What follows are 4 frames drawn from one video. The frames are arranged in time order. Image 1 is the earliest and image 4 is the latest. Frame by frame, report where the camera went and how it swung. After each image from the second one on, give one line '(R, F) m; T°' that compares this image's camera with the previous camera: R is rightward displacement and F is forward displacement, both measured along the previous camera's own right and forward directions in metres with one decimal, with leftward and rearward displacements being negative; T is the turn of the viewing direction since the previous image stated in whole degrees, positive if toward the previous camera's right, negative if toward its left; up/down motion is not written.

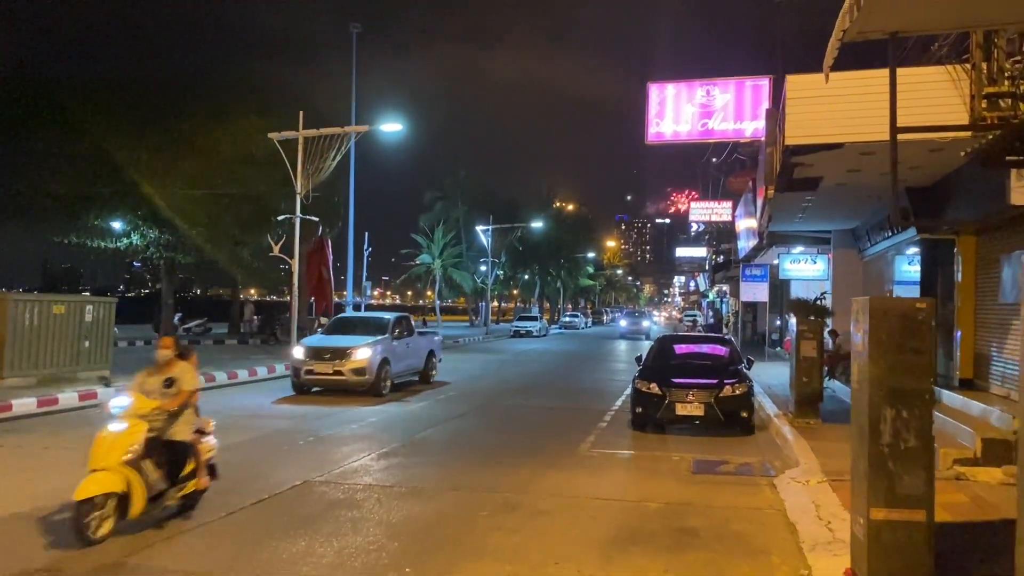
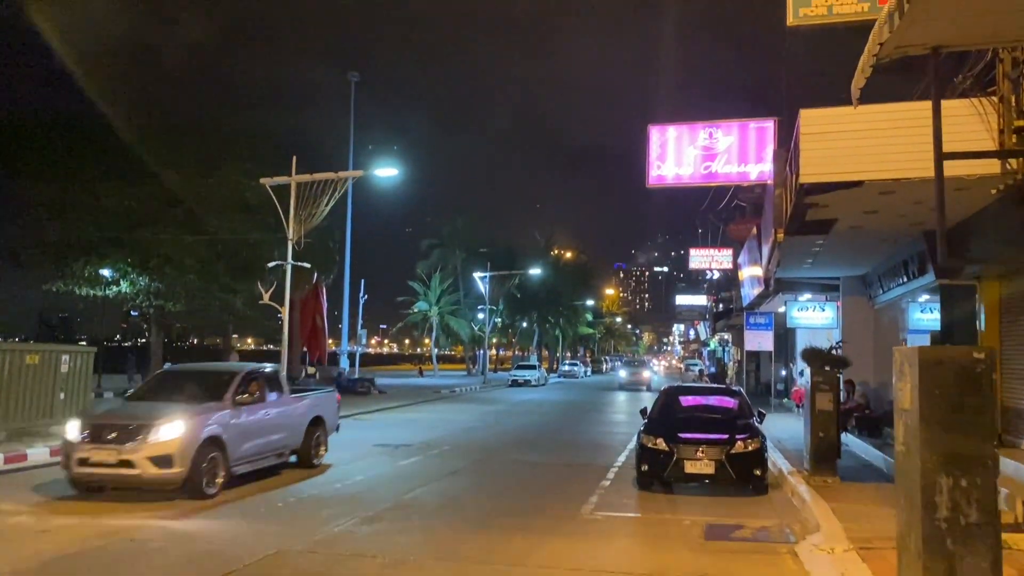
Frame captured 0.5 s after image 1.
(0.0, +0.8) m; 0°
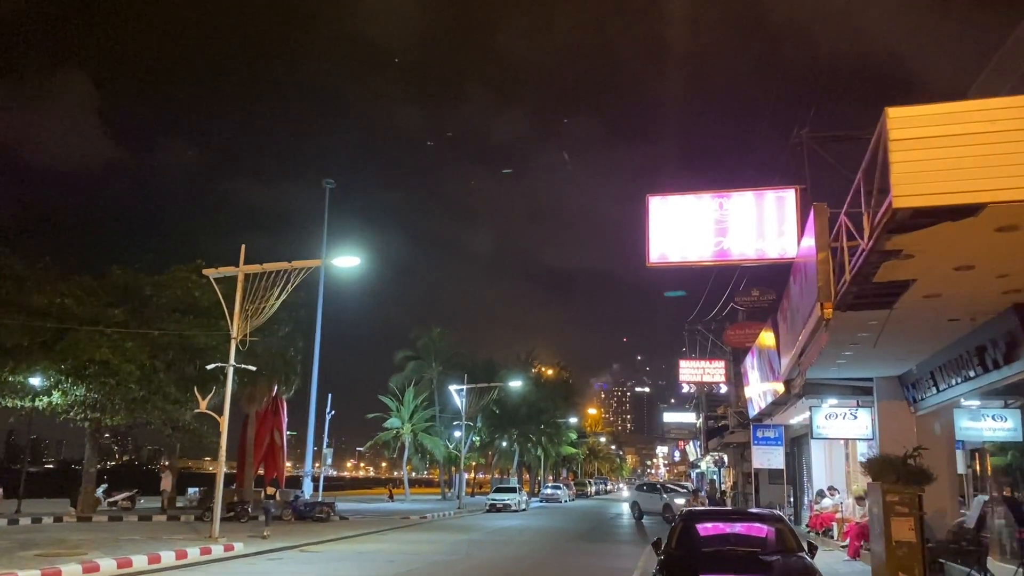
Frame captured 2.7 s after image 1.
(+0.1, +3.1) m; +1°
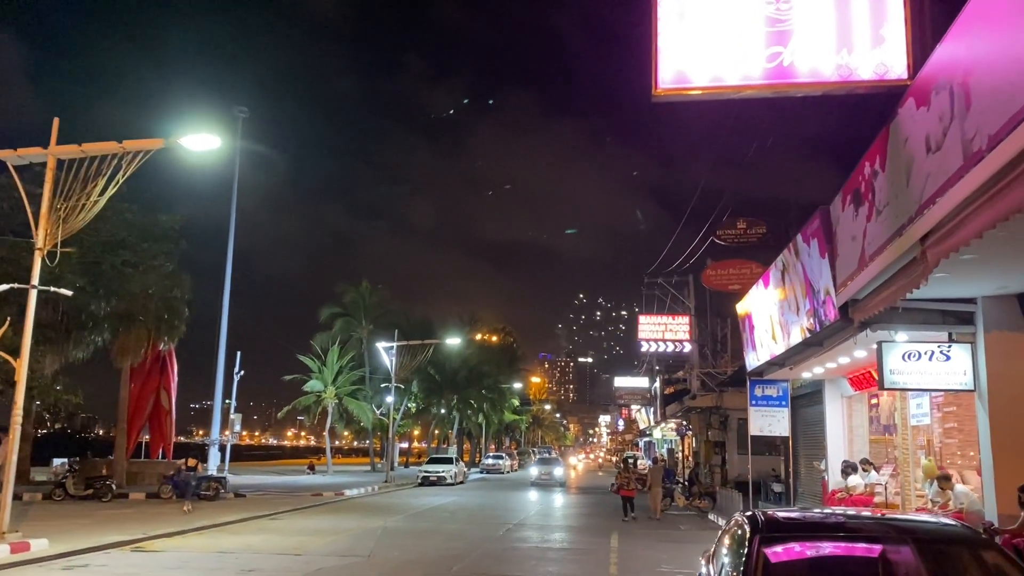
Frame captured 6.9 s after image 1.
(+0.4, +6.2) m; +4°
